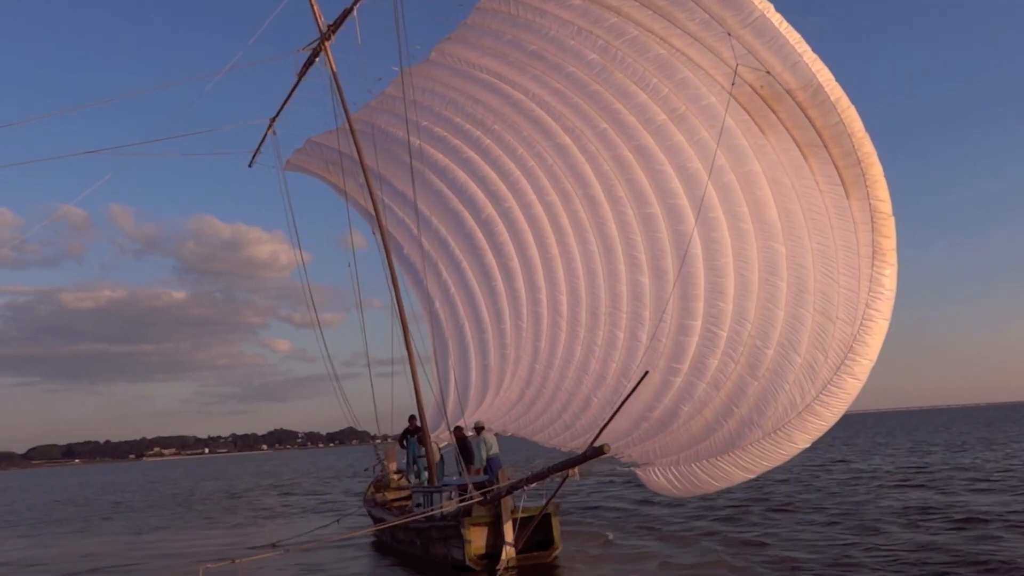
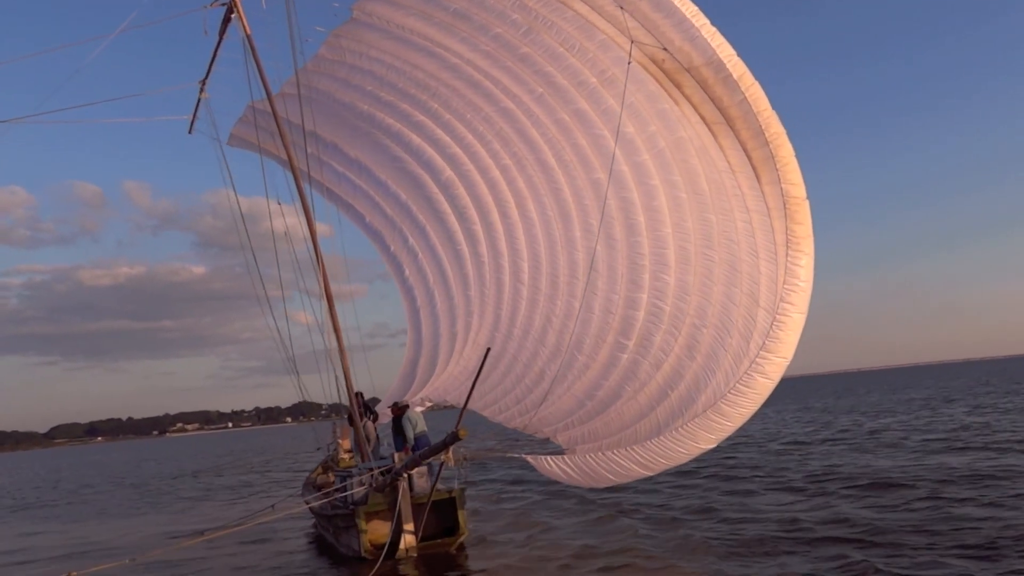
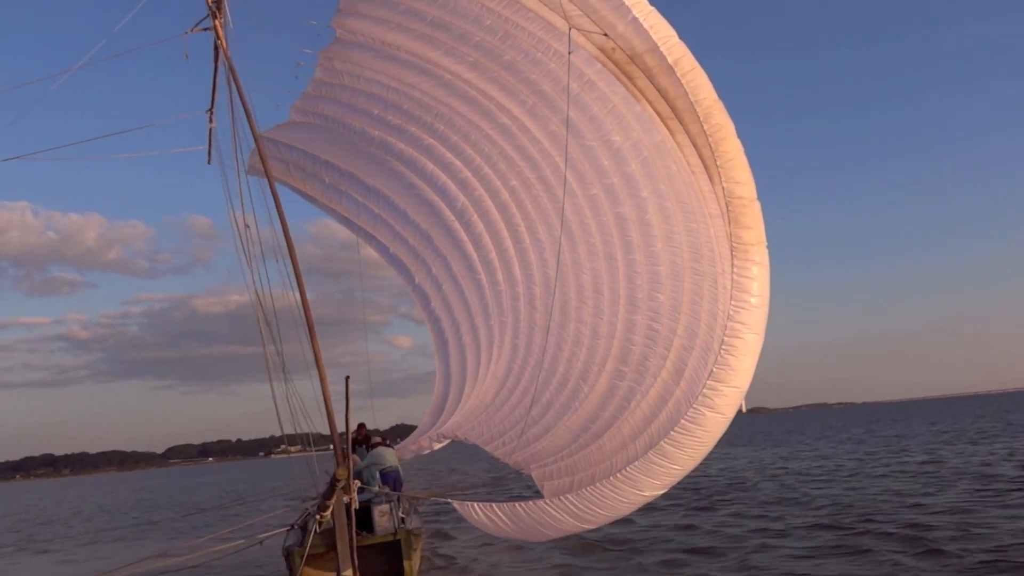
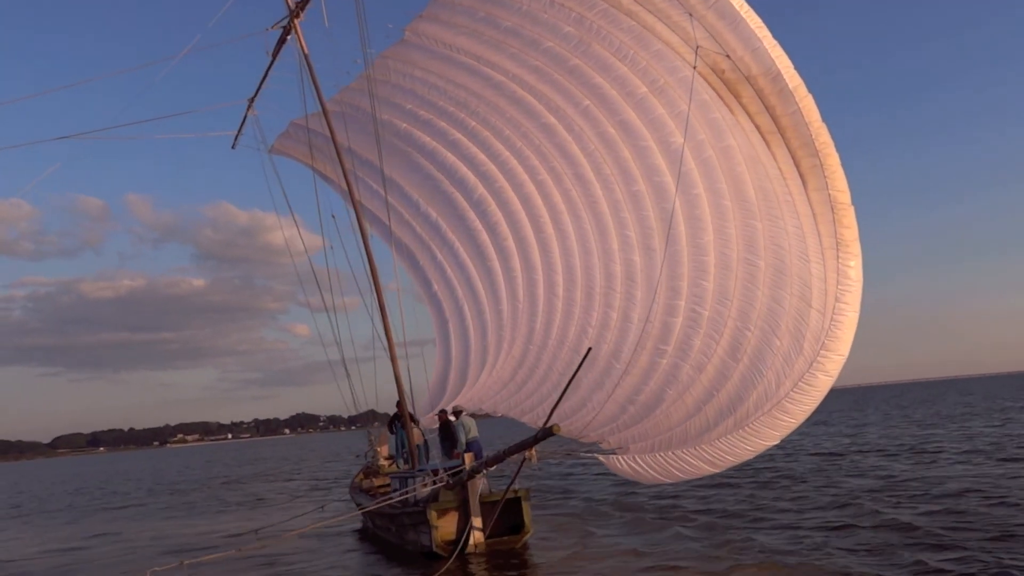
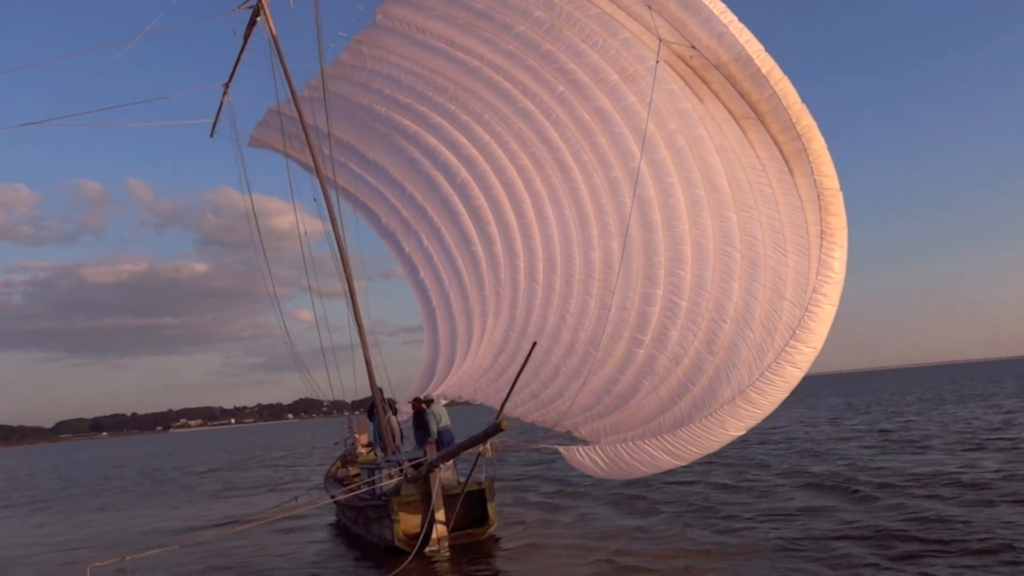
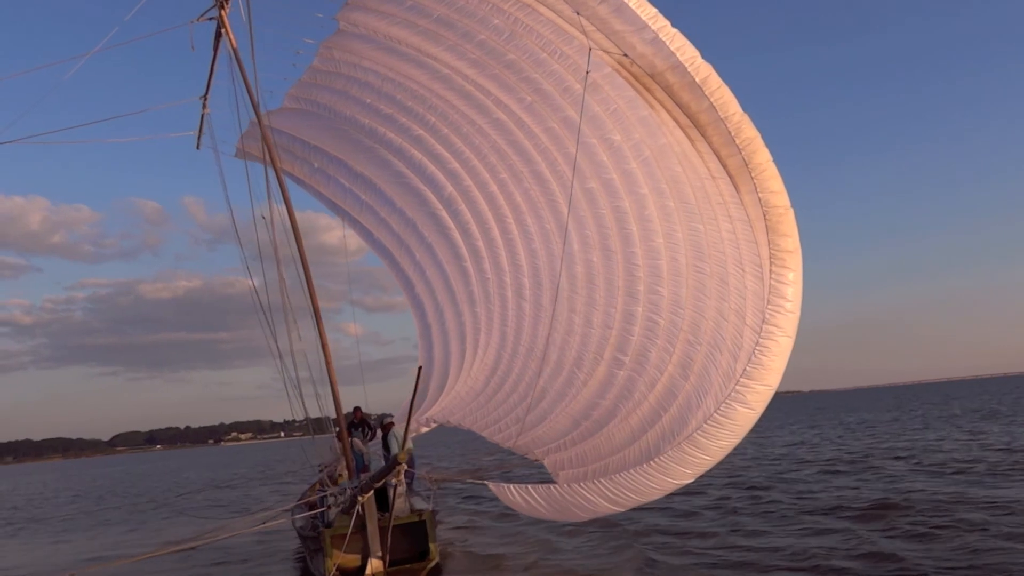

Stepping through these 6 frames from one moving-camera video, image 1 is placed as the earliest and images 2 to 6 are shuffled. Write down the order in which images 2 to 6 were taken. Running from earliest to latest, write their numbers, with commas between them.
4, 5, 2, 6, 3
